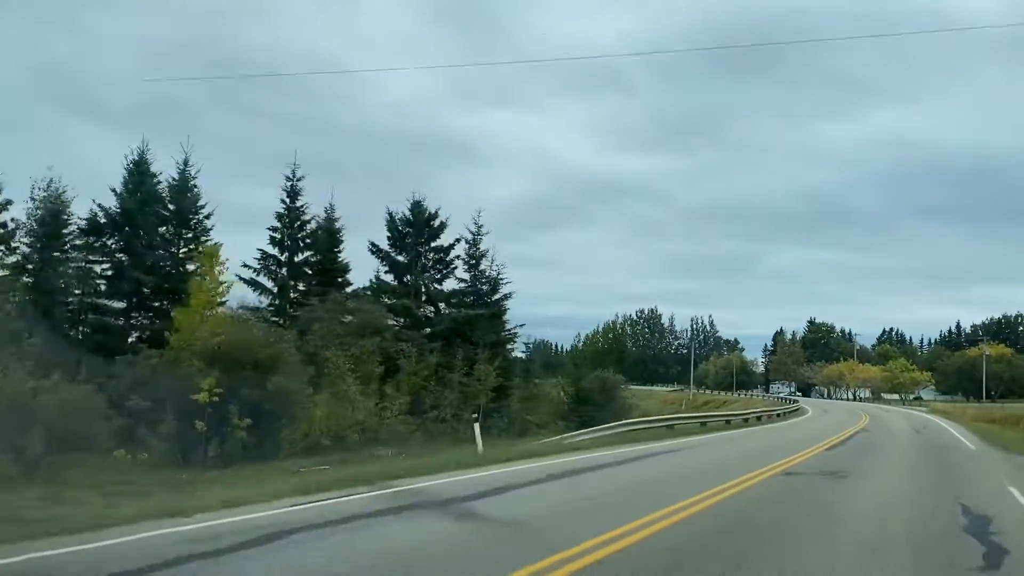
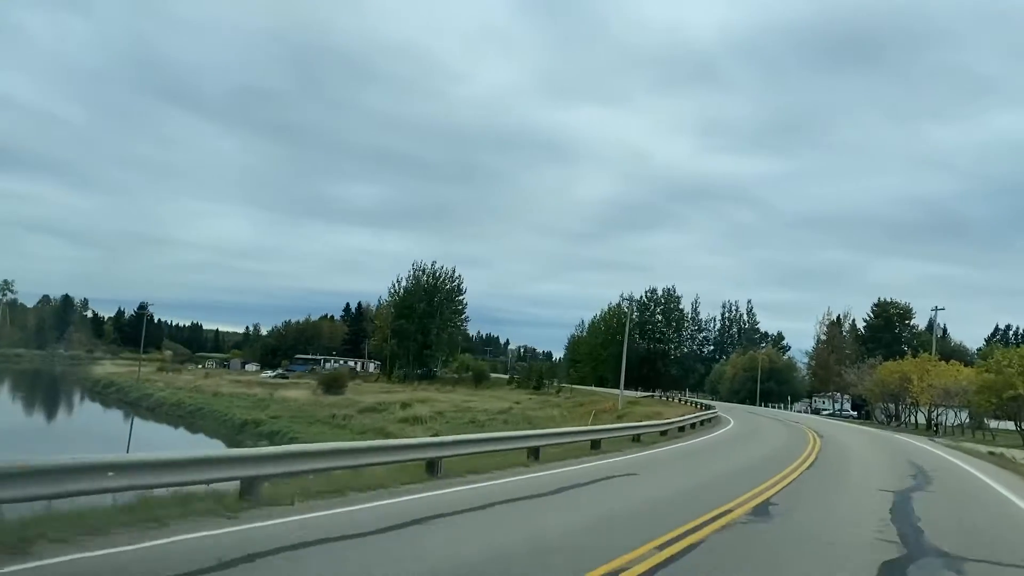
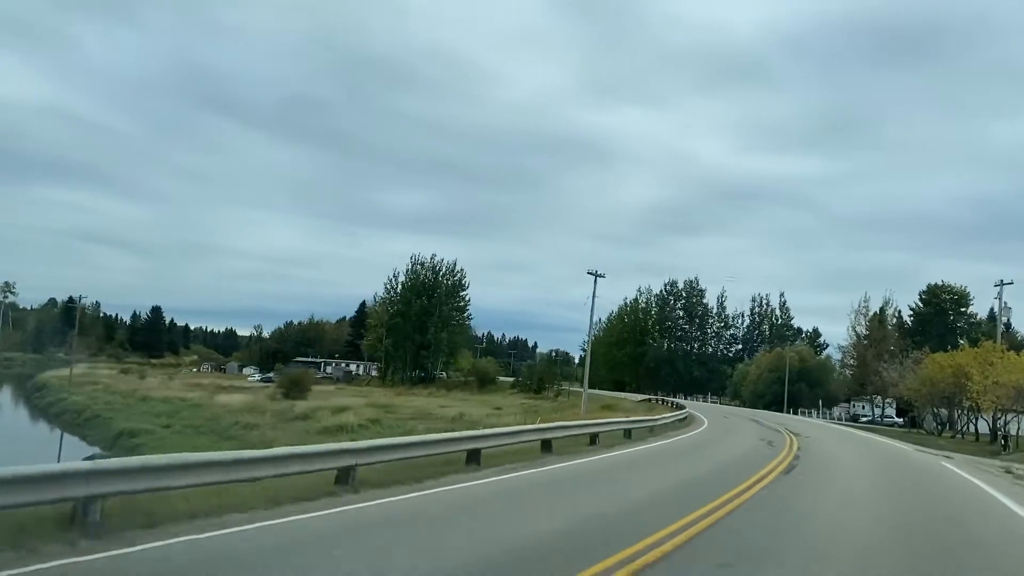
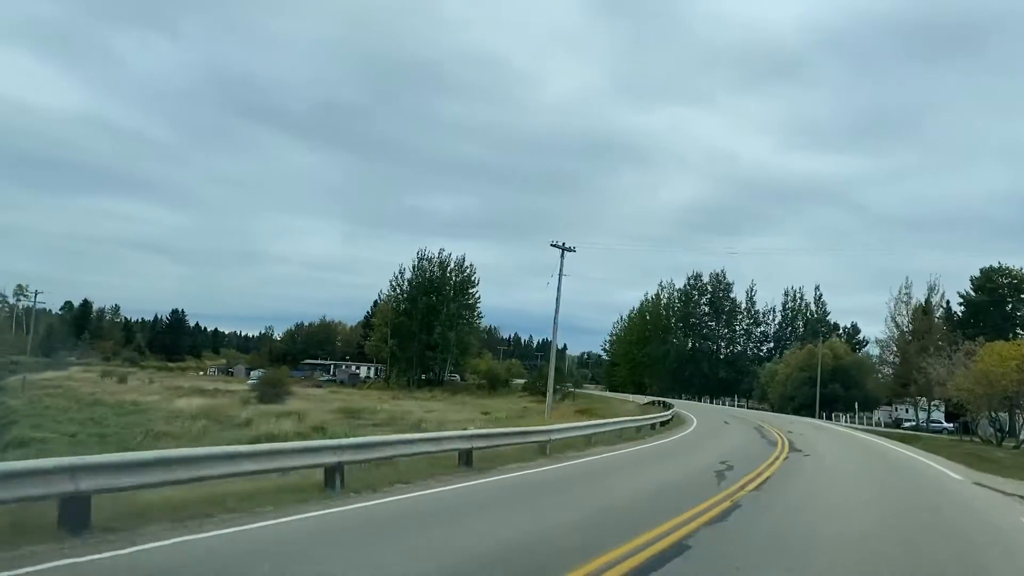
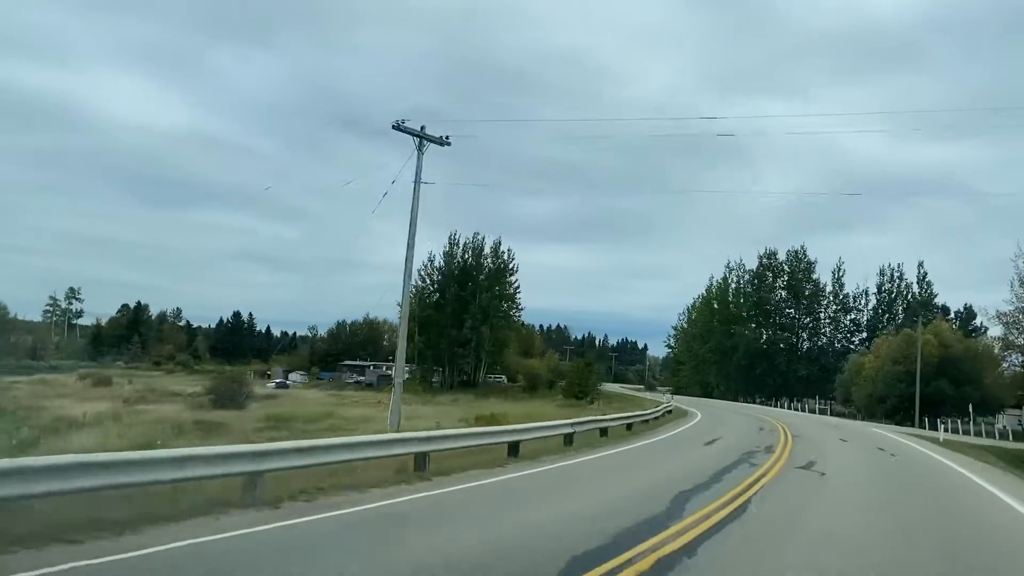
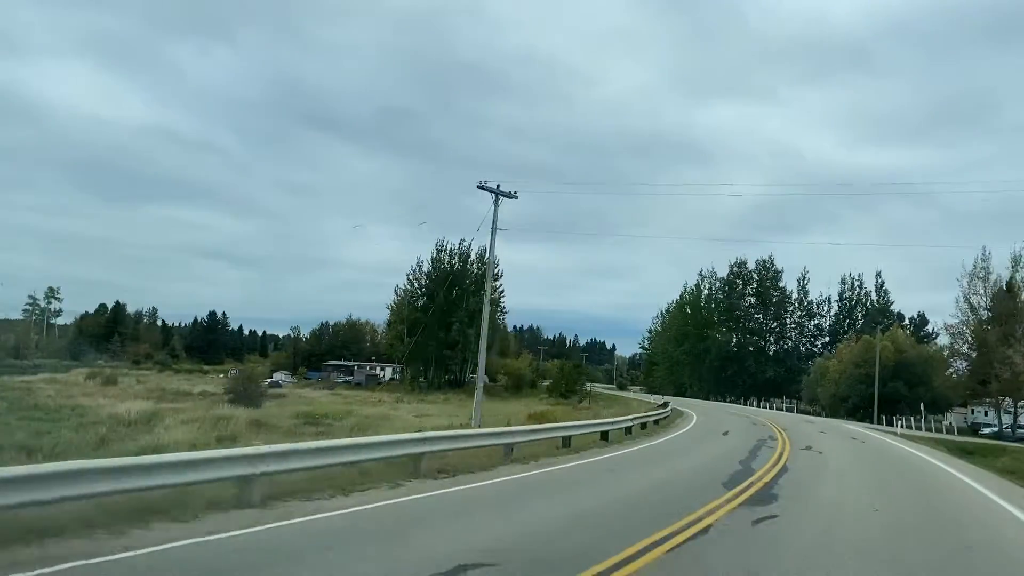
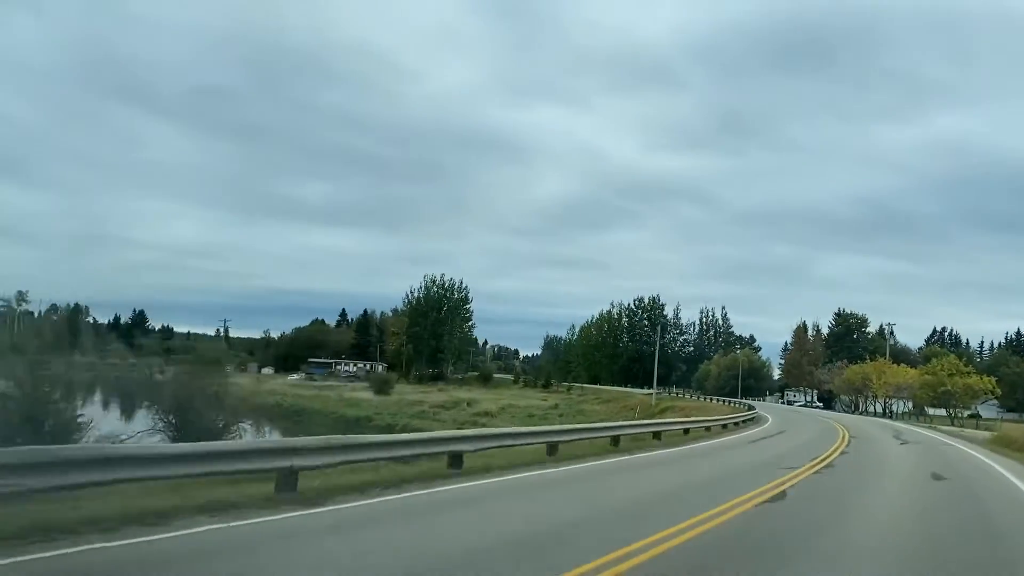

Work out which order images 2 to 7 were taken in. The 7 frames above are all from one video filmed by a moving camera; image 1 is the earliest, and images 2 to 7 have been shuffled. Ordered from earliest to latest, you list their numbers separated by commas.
7, 2, 3, 4, 6, 5
